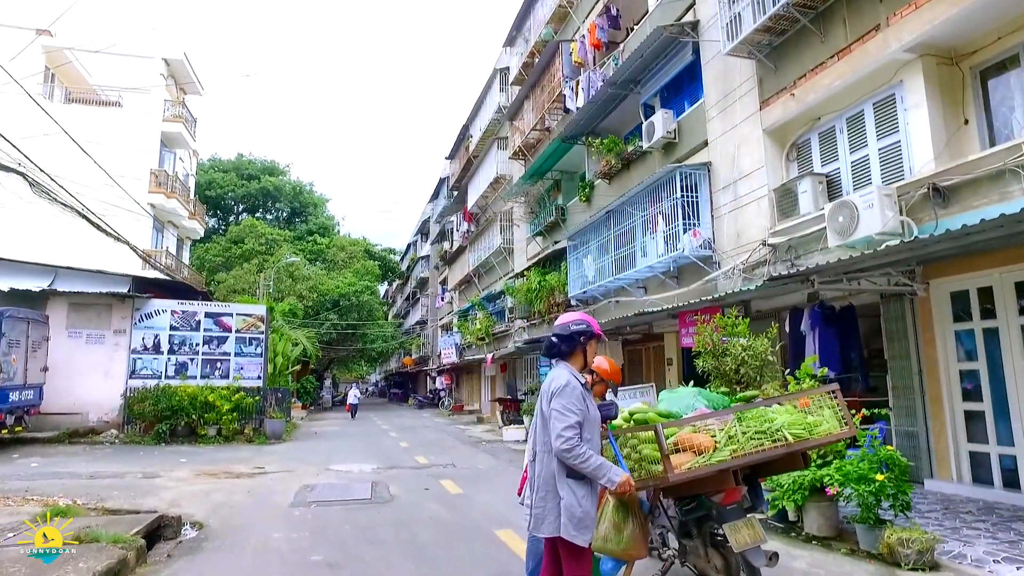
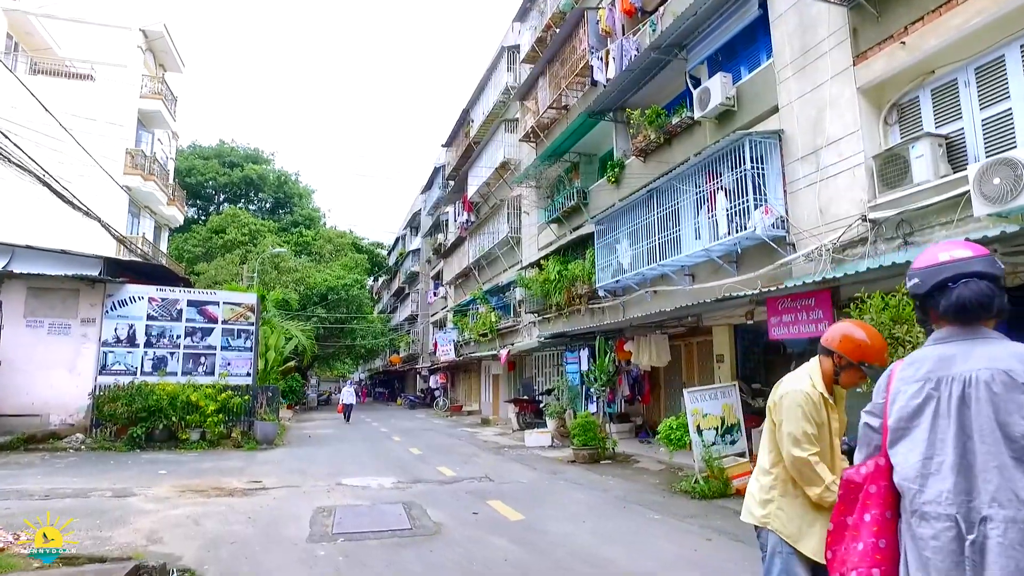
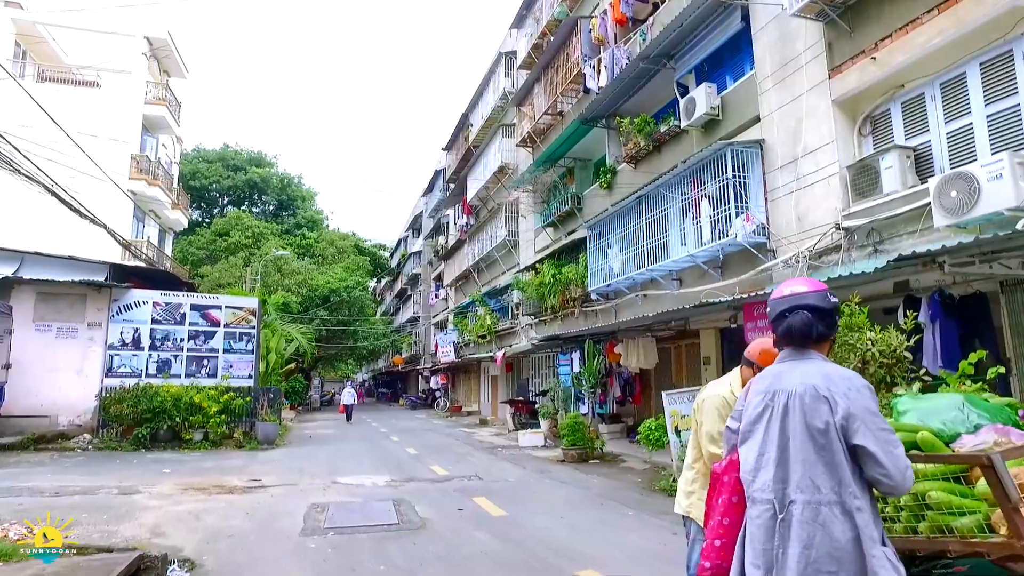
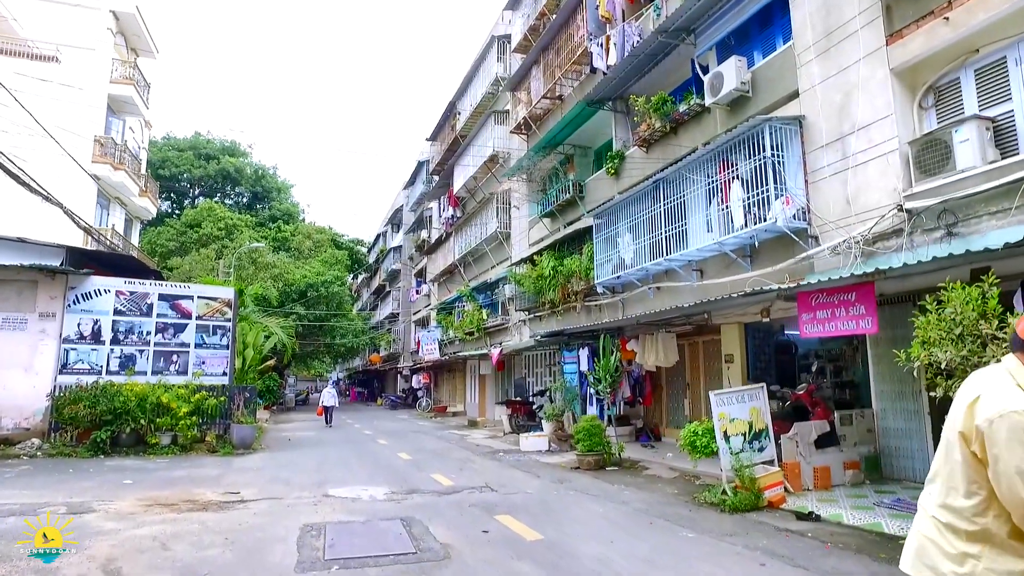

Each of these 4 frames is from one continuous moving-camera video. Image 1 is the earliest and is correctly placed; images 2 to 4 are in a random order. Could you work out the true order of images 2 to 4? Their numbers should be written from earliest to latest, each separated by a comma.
3, 2, 4
